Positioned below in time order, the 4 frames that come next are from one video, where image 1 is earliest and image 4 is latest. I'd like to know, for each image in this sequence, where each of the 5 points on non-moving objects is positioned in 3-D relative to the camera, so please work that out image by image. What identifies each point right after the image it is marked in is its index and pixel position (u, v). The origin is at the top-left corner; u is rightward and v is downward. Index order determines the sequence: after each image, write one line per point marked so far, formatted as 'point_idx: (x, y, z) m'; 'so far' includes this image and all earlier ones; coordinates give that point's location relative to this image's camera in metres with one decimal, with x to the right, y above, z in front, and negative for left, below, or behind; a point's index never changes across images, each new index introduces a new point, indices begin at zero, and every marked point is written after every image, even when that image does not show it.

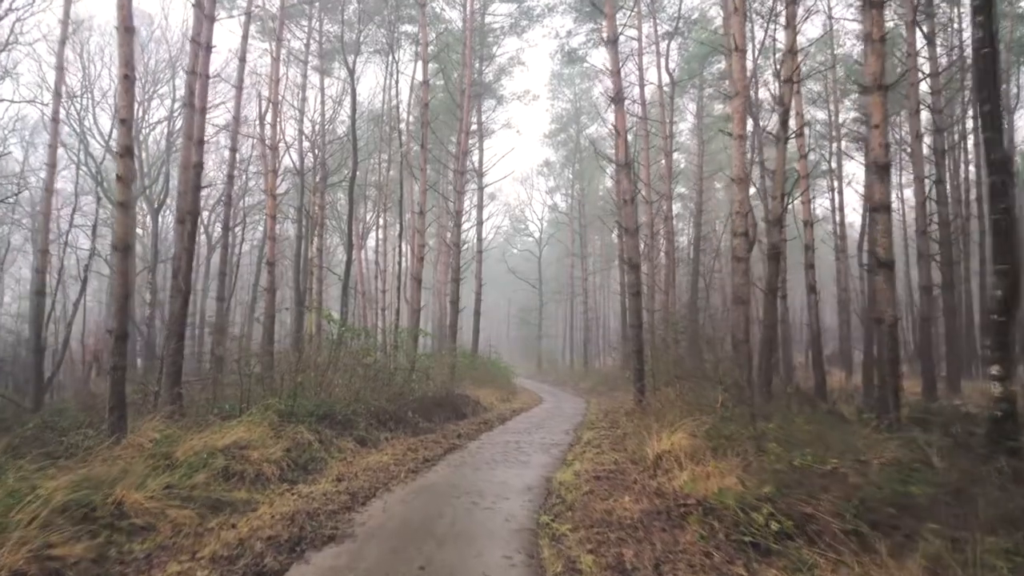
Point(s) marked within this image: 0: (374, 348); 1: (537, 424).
0: (-2.3, -1.0, +11.6) m
1: (+0.5, -2.5, +12.3) m
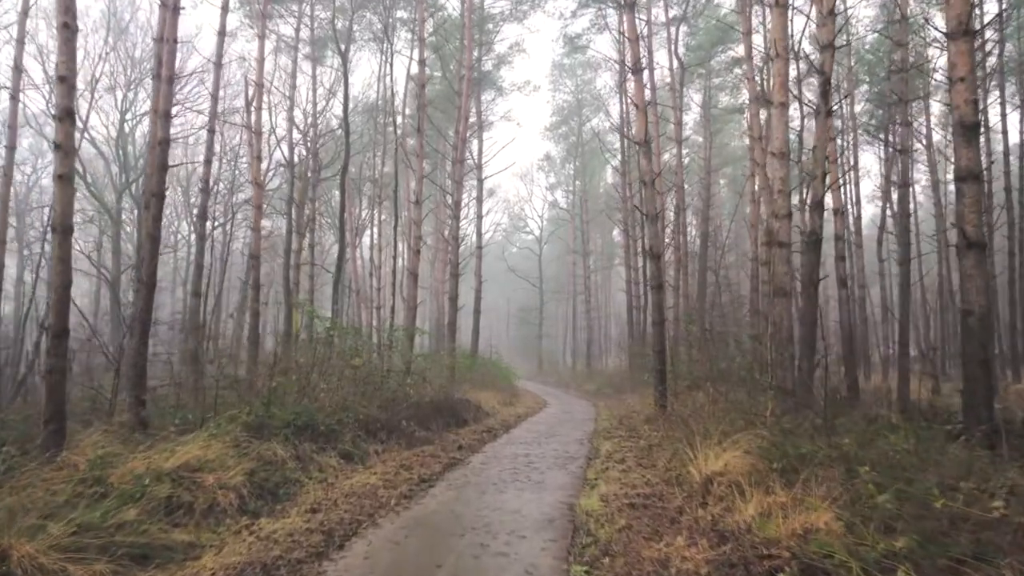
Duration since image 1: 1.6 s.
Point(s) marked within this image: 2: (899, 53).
0: (-2.2, -0.9, +10.4) m
1: (+0.6, -2.4, +11.1) m
2: (+8.8, +5.4, +15.4) m
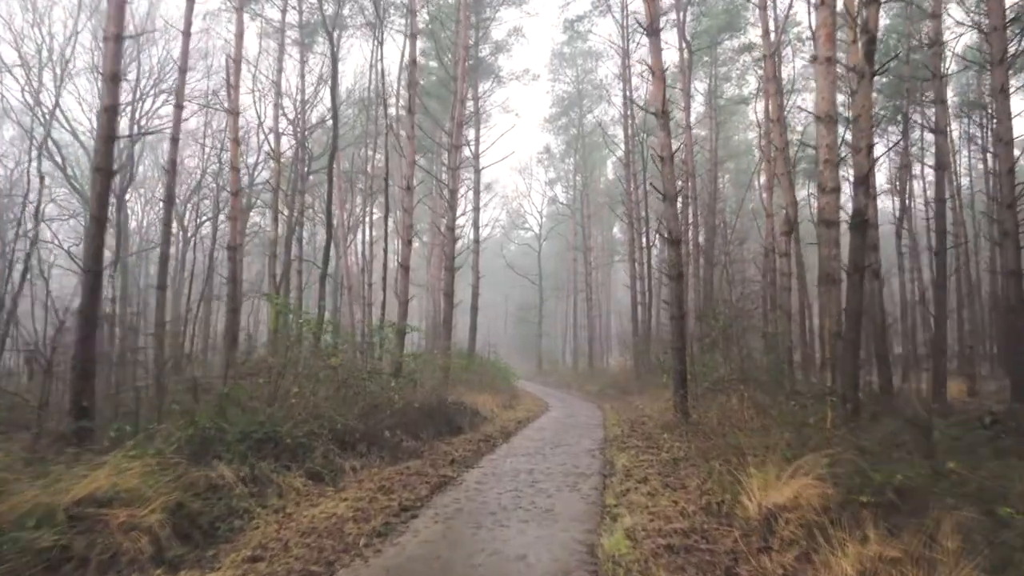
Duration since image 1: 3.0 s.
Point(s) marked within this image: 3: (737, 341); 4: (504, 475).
0: (-2.2, -0.8, +9.1) m
1: (+0.6, -2.2, +9.9) m
2: (+8.8, +5.5, +14.2) m
3: (+3.5, -0.8, +10.3) m
4: (-0.1, -1.9, +7.0) m
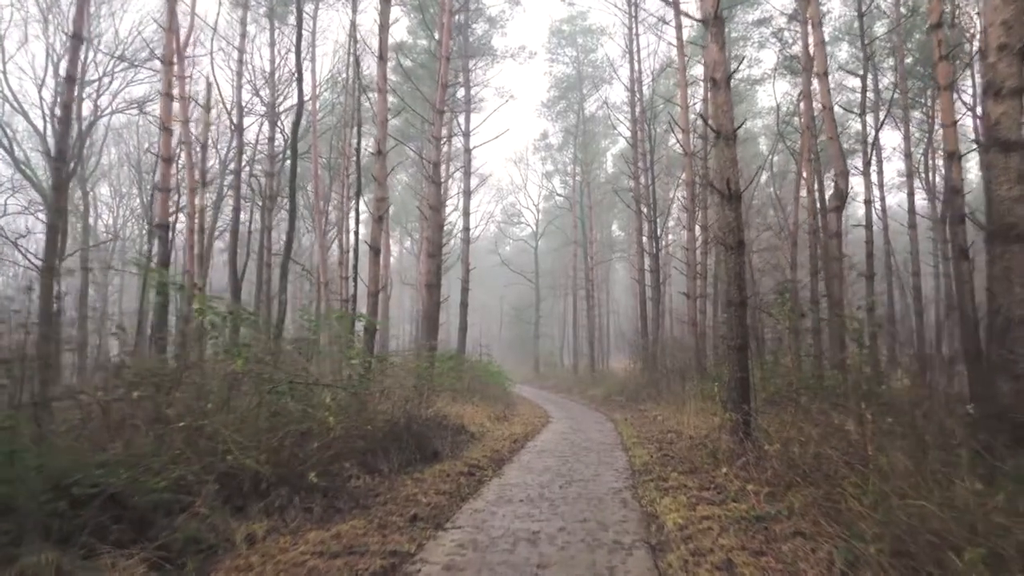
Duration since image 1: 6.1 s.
0: (-2.3, -0.6, +6.5) m
1: (+0.5, -2.0, +7.3) m
2: (+8.7, +5.8, +11.7) m
3: (+3.4, -0.6, +7.8) m
4: (-0.1, -1.7, +4.4) m
